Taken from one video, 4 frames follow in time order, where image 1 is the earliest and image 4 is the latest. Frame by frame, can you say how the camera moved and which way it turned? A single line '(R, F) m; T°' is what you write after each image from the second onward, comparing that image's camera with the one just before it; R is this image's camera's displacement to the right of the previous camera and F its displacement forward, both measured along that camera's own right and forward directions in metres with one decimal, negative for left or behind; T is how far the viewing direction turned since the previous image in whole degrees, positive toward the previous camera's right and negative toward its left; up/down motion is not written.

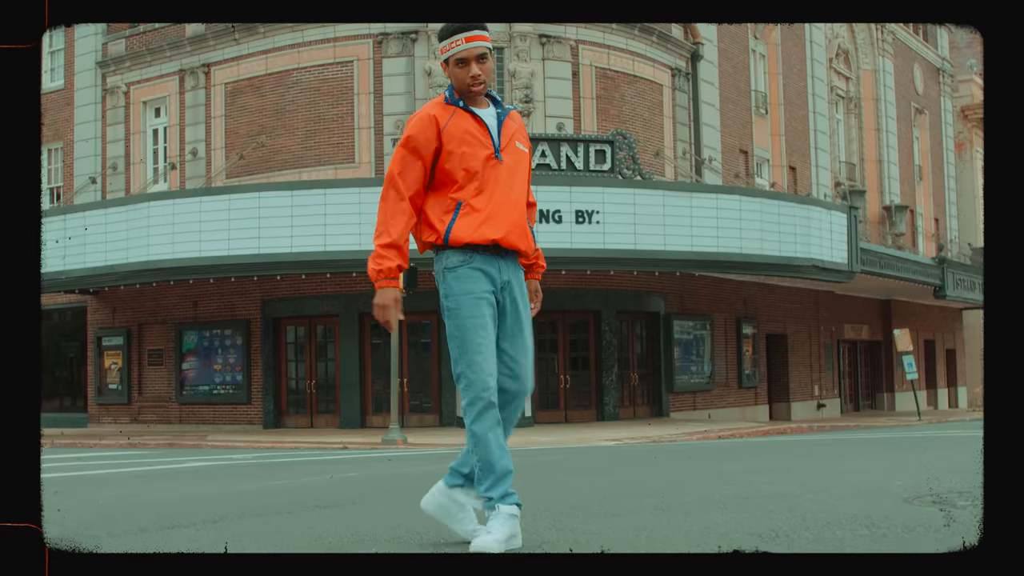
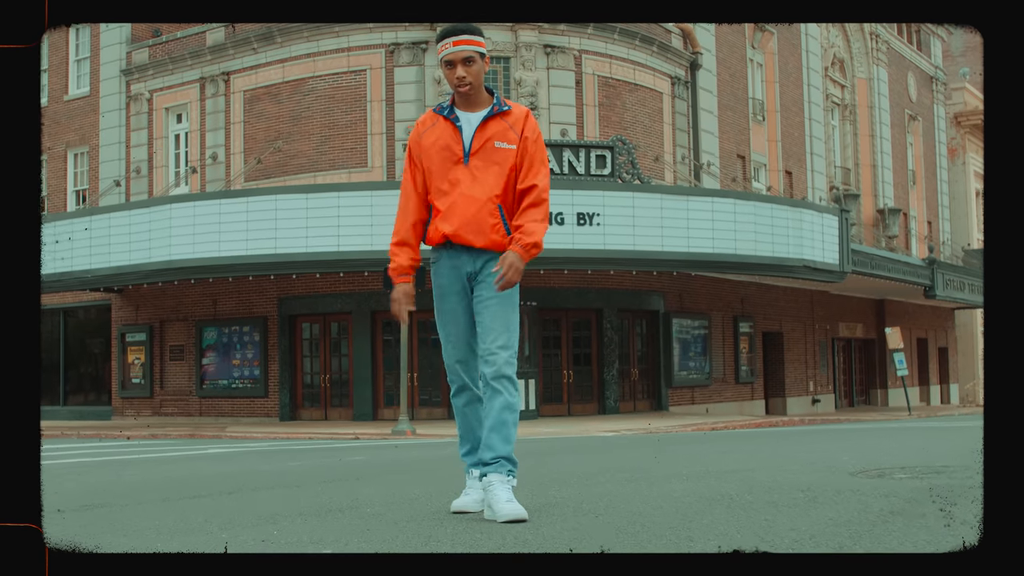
(+0.2, -0.9) m; -1°
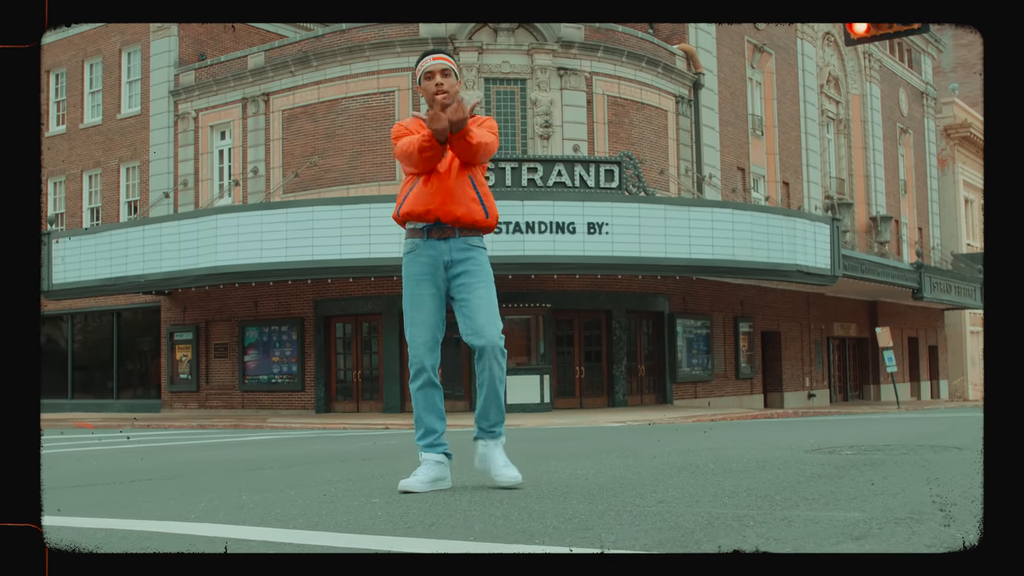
(+0.1, -1.9) m; -1°
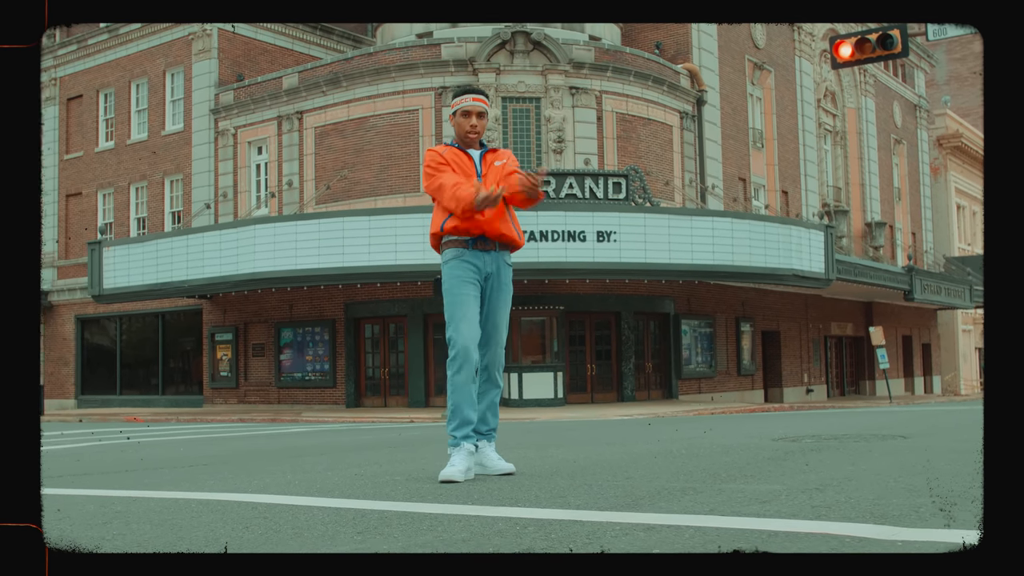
(+0.3, -1.8) m; -1°
